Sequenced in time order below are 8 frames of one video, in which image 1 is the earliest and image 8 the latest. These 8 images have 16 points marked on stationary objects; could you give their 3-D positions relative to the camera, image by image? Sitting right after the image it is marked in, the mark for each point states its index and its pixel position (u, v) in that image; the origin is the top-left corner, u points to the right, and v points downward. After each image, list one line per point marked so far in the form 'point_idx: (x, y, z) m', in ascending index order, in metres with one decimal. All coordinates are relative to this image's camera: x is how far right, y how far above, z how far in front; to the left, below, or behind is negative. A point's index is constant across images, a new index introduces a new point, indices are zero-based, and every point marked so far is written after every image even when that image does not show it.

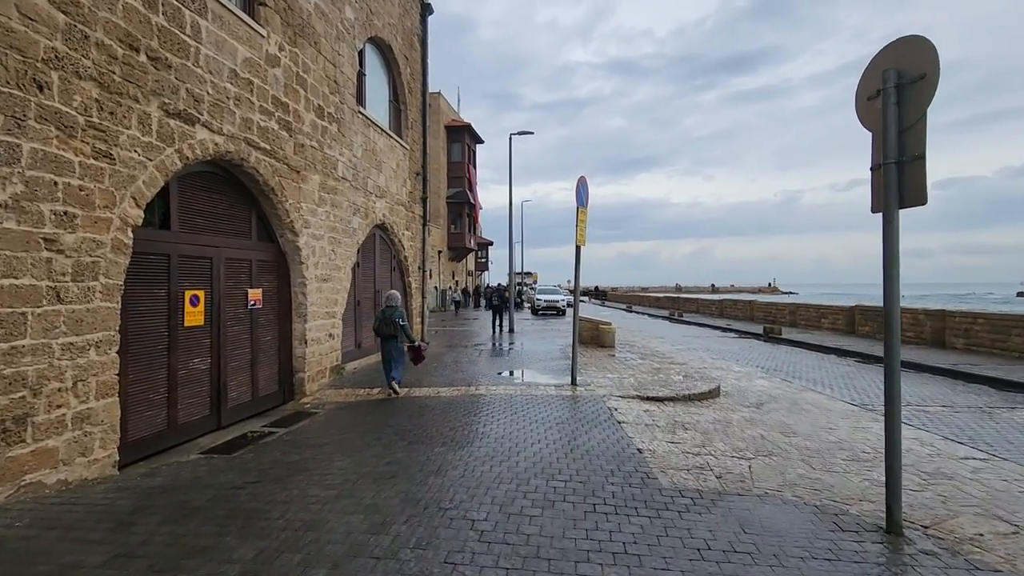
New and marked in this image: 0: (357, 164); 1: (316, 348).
0: (-3.3, +2.6, +10.9) m
1: (-3.6, -1.1, +9.5) m
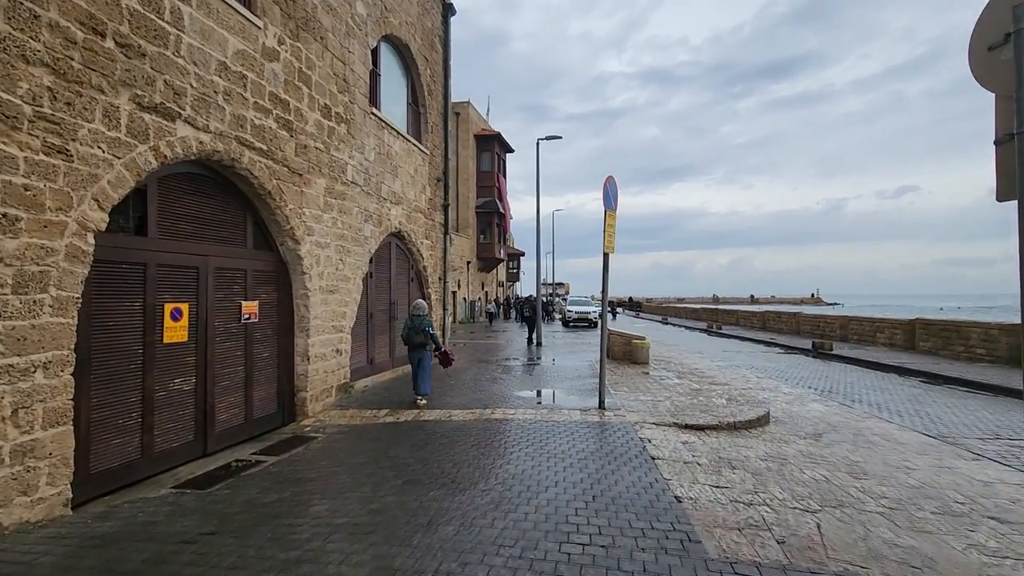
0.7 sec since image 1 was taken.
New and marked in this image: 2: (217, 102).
0: (-2.8, +2.4, +10.3) m
1: (-3.2, -1.3, +8.8) m
2: (-3.6, +2.3, +6.4) m
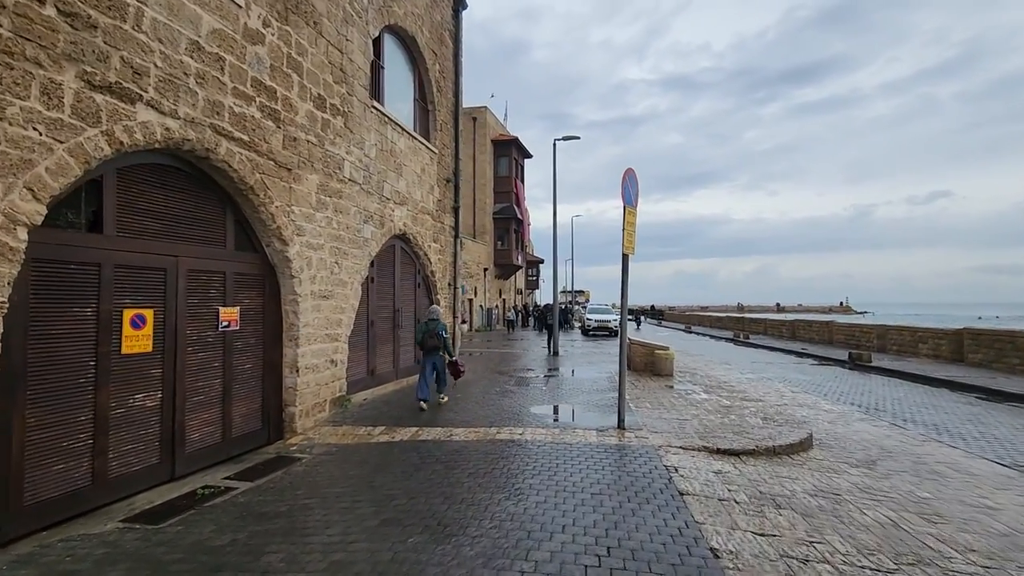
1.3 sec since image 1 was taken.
0: (-2.6, +2.3, +9.6) m
1: (-3.1, -1.4, +8.1) m
2: (-3.6, +2.2, +5.7) m
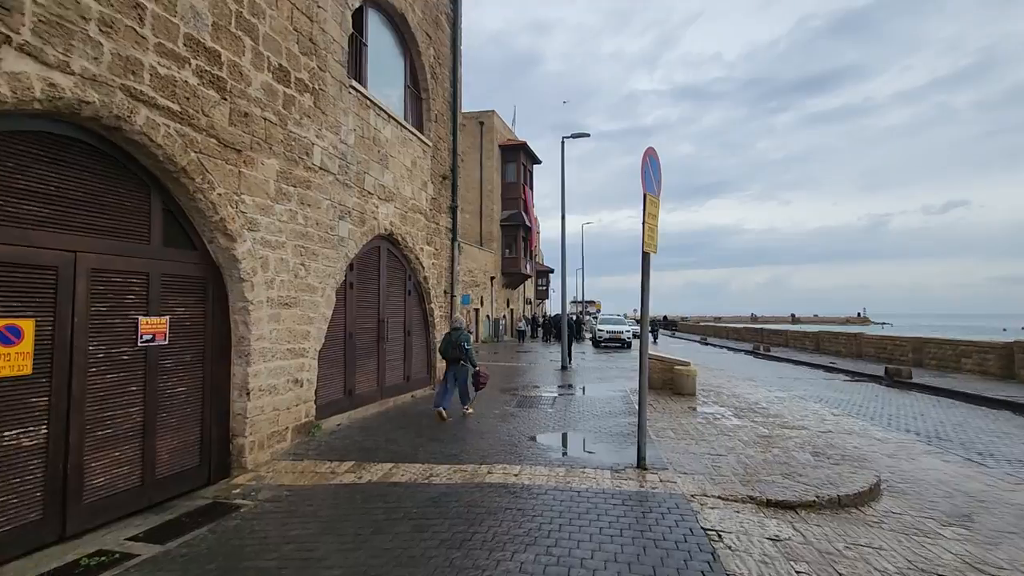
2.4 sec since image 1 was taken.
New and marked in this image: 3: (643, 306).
0: (-2.7, +2.2, +8.3) m
1: (-3.1, -1.5, +6.7) m
2: (-3.7, +2.2, +4.5) m
3: (+1.6, -0.2, +6.3) m
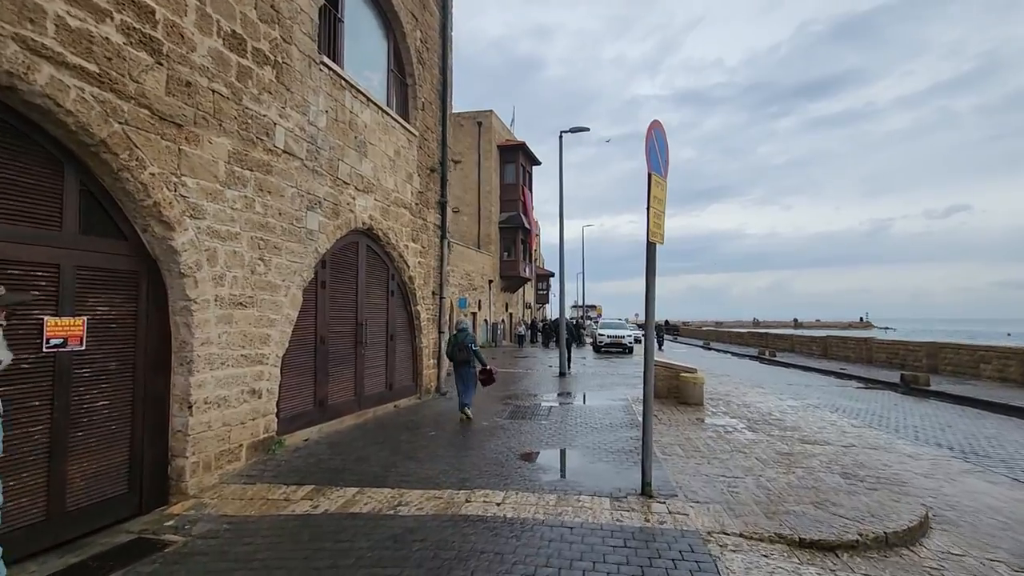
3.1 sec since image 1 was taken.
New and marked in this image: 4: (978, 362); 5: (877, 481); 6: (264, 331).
0: (-2.8, +2.2, +7.5) m
1: (-3.3, -1.4, +5.8) m
2: (-3.8, +2.3, +3.6) m
3: (+1.4, -0.2, +5.4) m
4: (+17.1, -2.7, +19.2) m
5: (+4.2, -2.2, +6.0) m
6: (-3.1, -0.5, +6.5) m
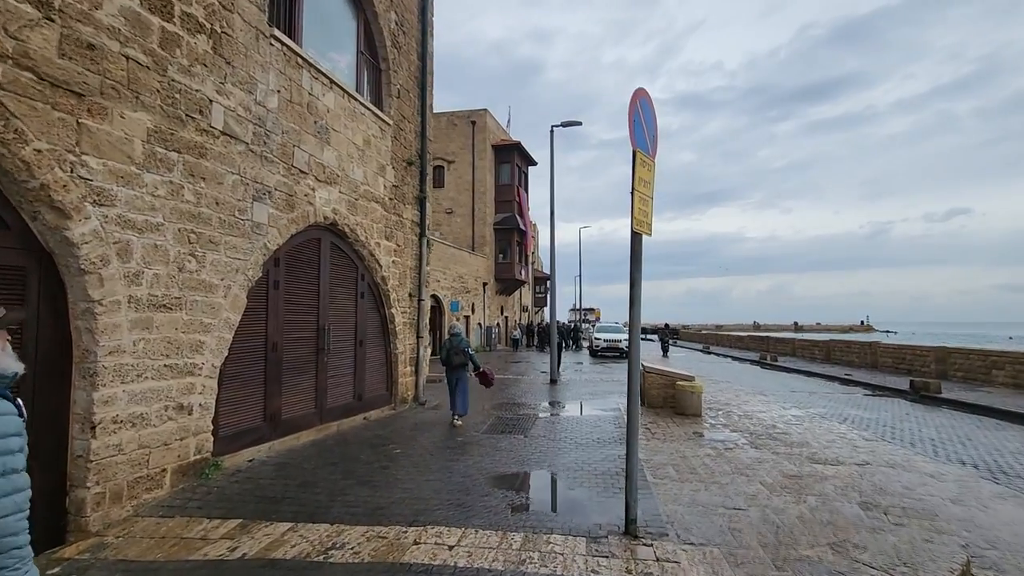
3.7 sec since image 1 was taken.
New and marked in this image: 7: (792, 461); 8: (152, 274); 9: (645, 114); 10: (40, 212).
0: (-3.2, +2.2, +6.6) m
1: (-3.7, -1.4, +5.0) m
2: (-4.2, +2.3, +2.8) m
3: (+1.1, -0.2, +4.6) m
4: (+16.8, -2.8, +18.3) m
5: (+3.9, -2.2, +5.1) m
6: (-3.4, -0.5, +5.7) m
7: (+3.7, -2.3, +6.9) m
8: (-3.6, +0.1, +5.2) m
9: (+1.2, +1.5, +4.6) m
10: (-3.9, +0.6, +4.3) m
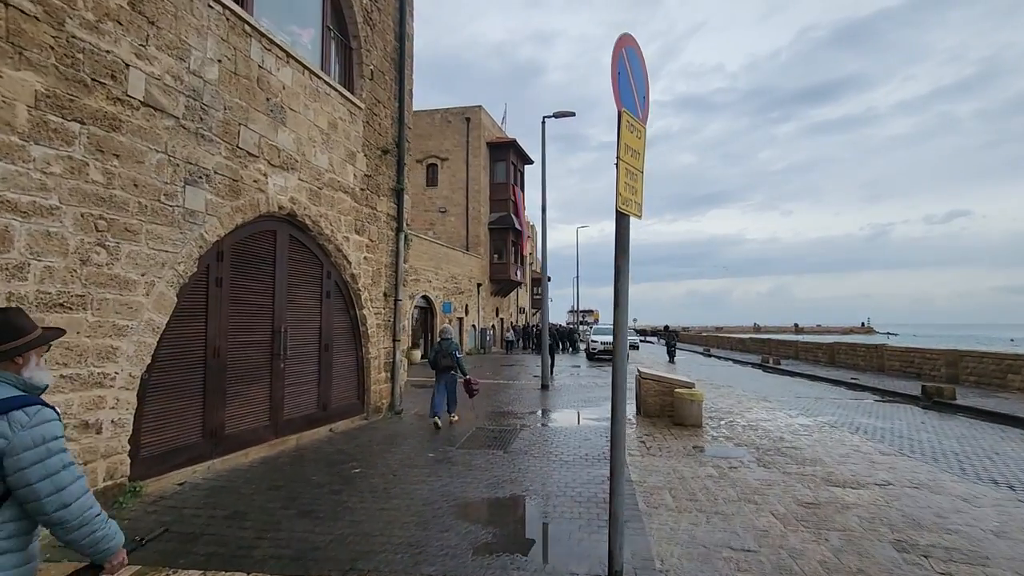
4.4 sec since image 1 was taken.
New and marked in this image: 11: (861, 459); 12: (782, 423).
0: (-3.5, +2.2, +5.8) m
1: (-4.0, -1.4, +4.1) m
2: (-4.5, +2.3, +2.0) m
3: (+0.8, -0.1, +3.7) m
4: (+16.5, -2.8, +17.4) m
5: (+3.5, -2.2, +4.3) m
6: (-3.8, -0.5, +4.8) m
7: (+3.4, -2.3, +6.0) m
8: (-3.9, +0.2, +4.3) m
9: (+0.9, +1.5, +3.8) m
10: (-4.2, +0.7, +3.5) m
11: (+5.4, -2.7, +8.1) m
12: (+5.8, -2.9, +11.3) m
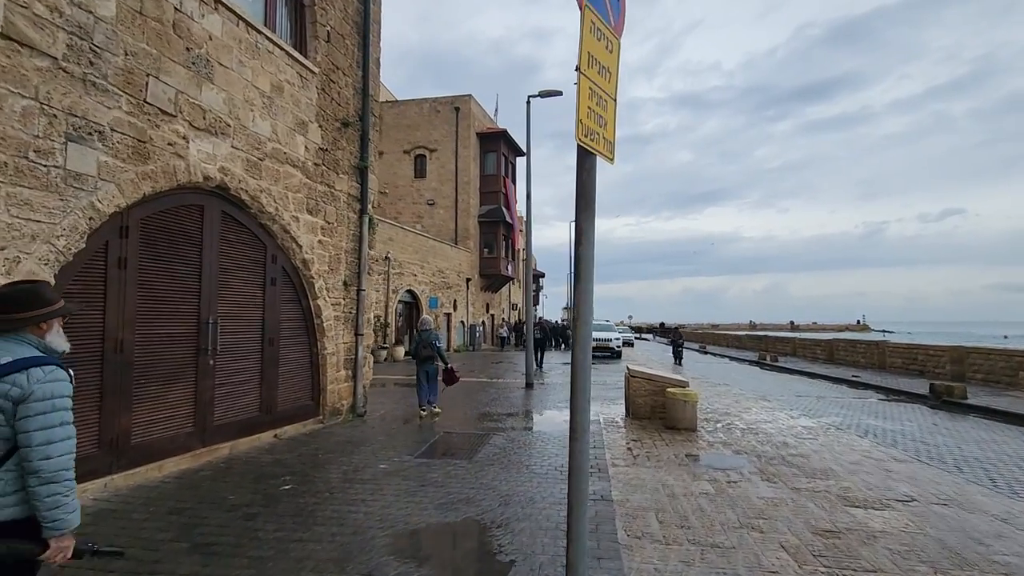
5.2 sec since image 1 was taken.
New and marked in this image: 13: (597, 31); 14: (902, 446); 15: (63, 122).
0: (-3.9, +2.4, +4.8) m
1: (-4.4, -1.2, +3.1) m
2: (-4.9, +2.5, +0.9) m
3: (+0.4, 0.0, +2.7) m
4: (+16.0, -2.6, +16.6) m
5: (+3.1, -2.0, +3.3) m
6: (-4.2, -0.3, +3.8) m
7: (+3.0, -2.1, +5.1) m
8: (-4.3, +0.3, +3.3) m
9: (+0.5, +1.7, +2.8) m
10: (-4.6, +0.8, +2.5) m
11: (+5.0, -2.5, +7.2) m
12: (+5.4, -2.7, +10.3) m
13: (+0.4, +1.3, +2.6) m
14: (+6.7, -2.7, +8.9) m
15: (-3.9, +1.5, +4.6) m
